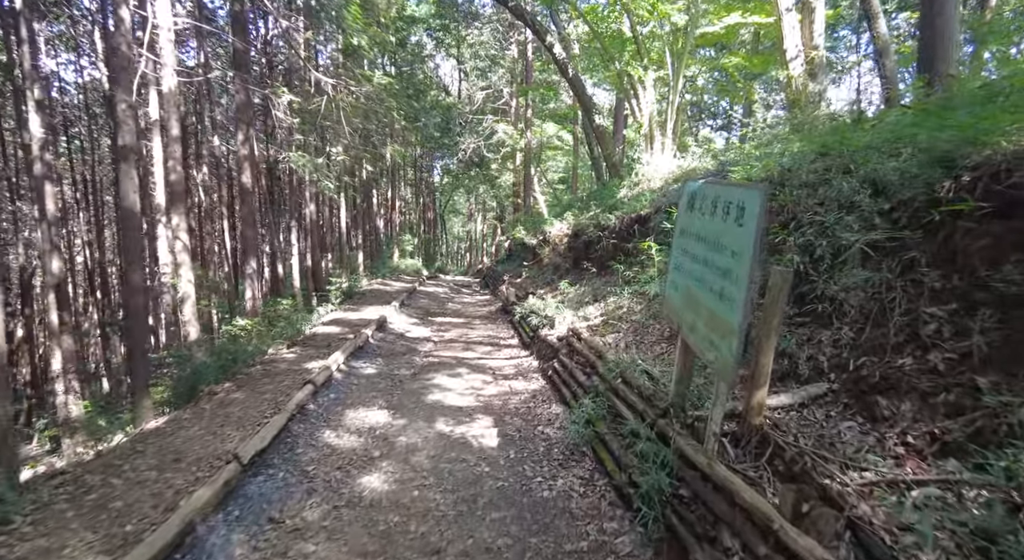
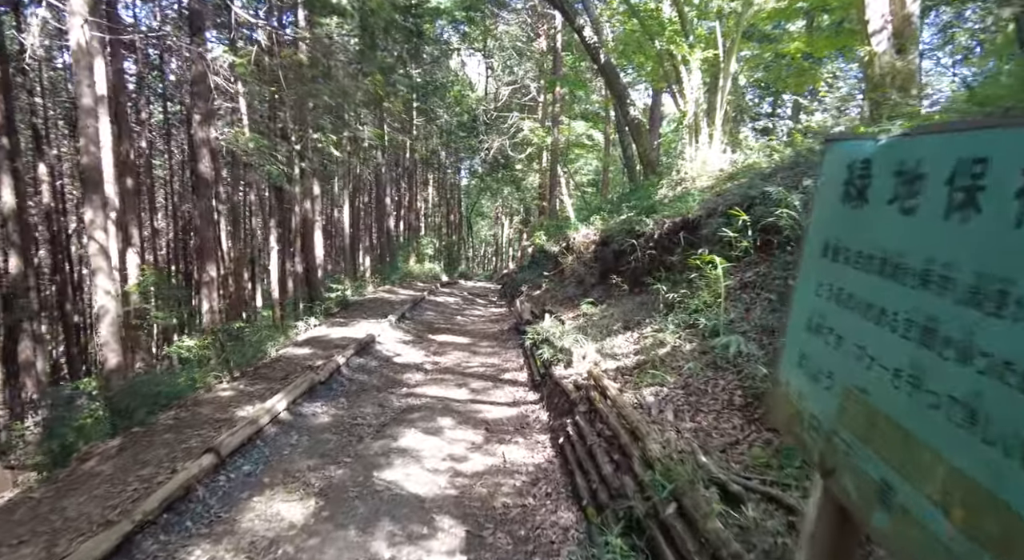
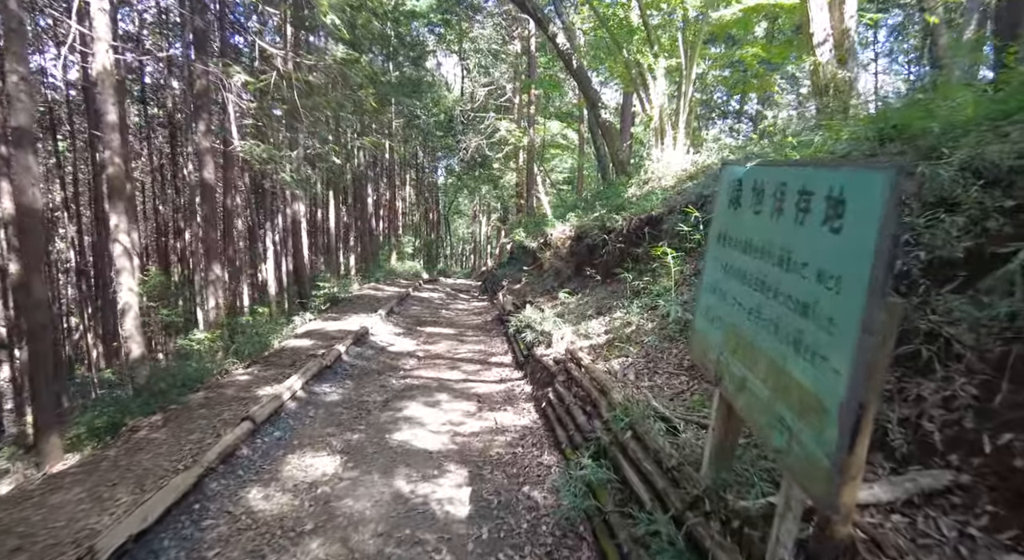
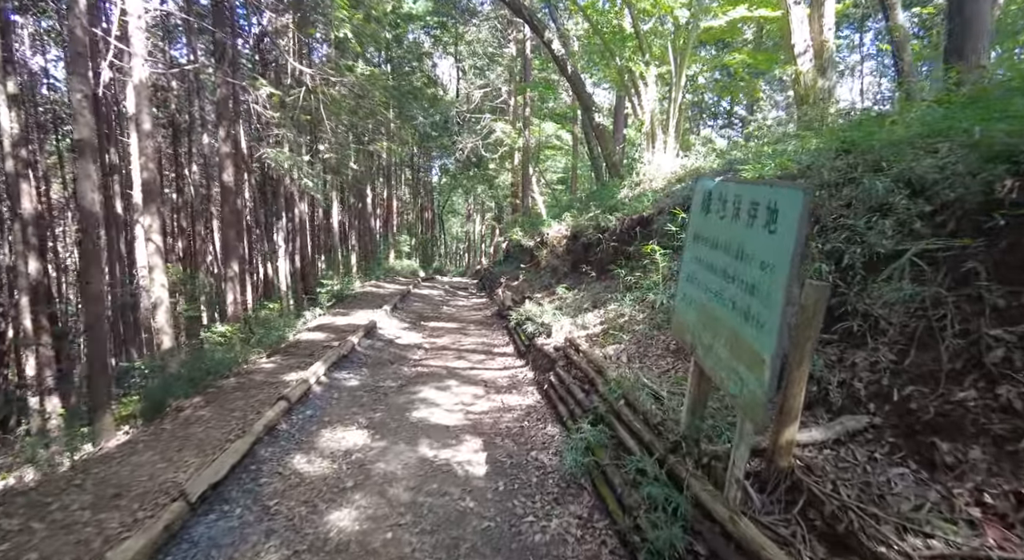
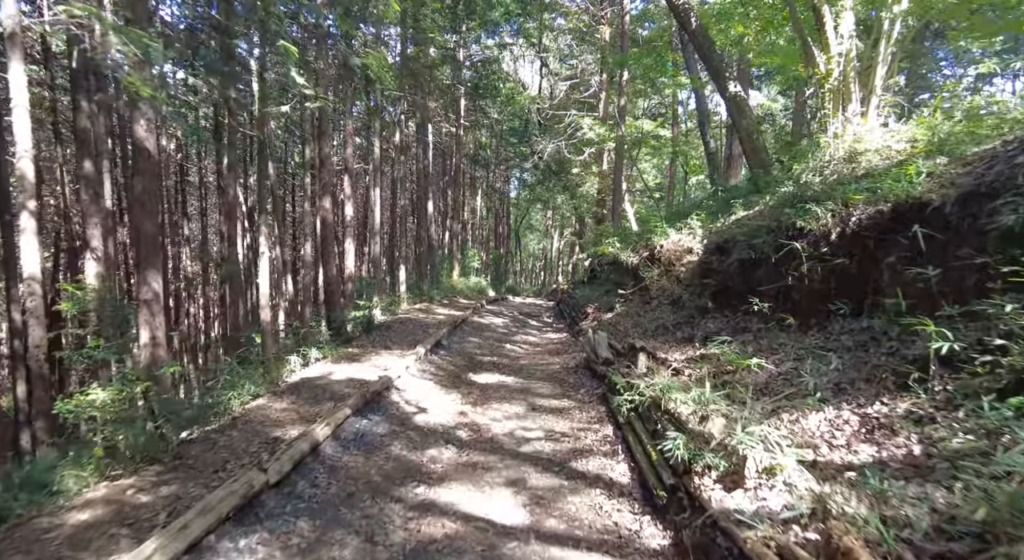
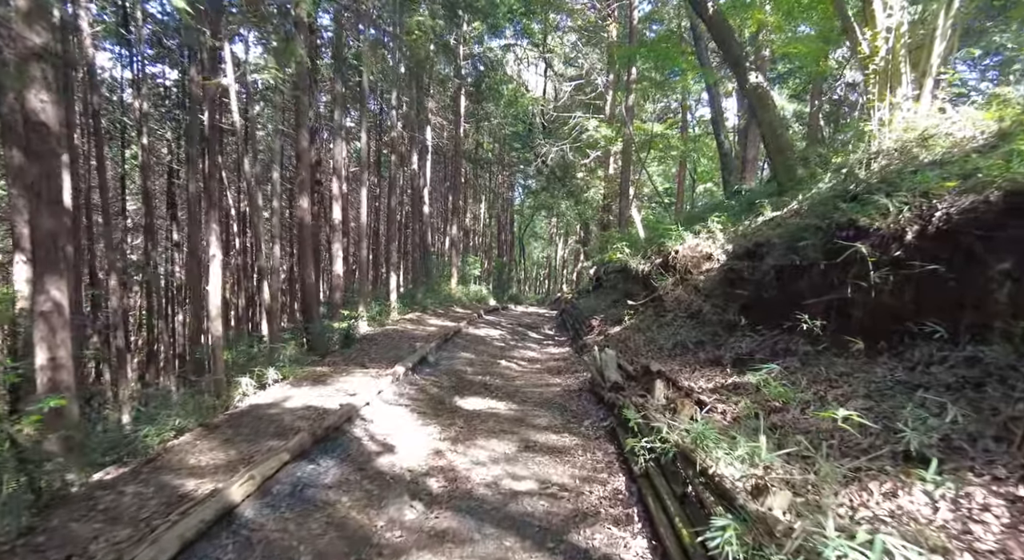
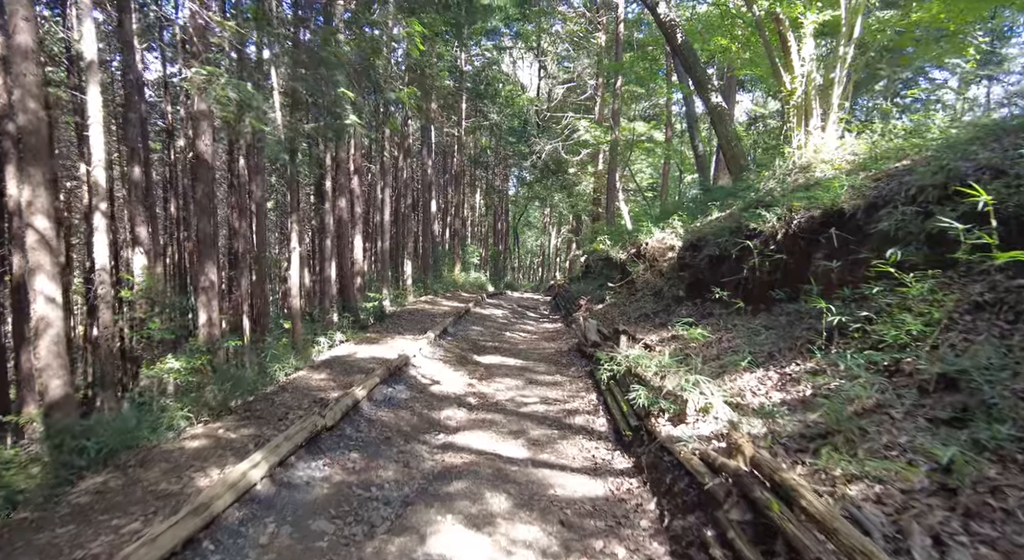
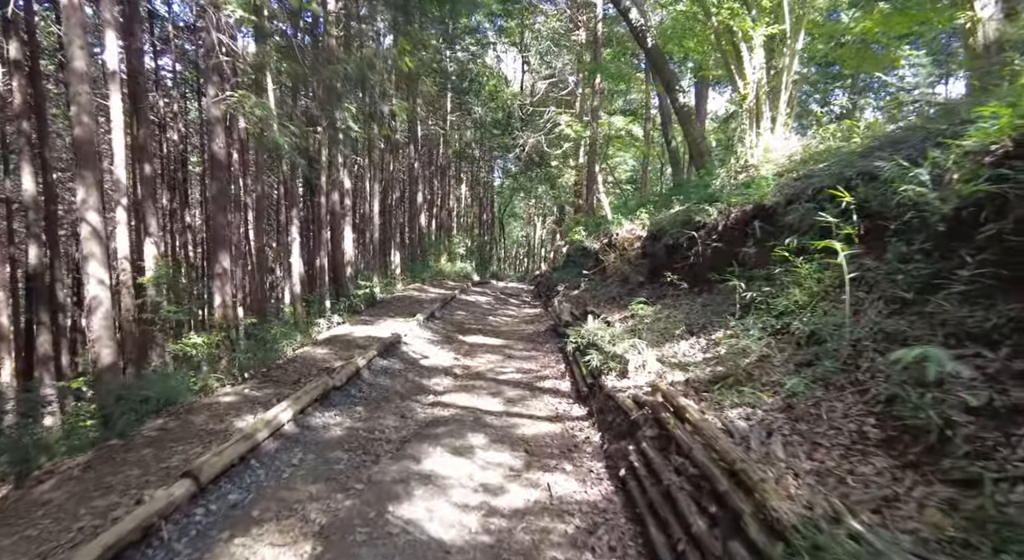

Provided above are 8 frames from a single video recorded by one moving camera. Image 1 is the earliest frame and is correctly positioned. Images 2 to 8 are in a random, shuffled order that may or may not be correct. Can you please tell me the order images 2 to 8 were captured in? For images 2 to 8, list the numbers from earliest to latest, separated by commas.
4, 3, 2, 8, 7, 5, 6
